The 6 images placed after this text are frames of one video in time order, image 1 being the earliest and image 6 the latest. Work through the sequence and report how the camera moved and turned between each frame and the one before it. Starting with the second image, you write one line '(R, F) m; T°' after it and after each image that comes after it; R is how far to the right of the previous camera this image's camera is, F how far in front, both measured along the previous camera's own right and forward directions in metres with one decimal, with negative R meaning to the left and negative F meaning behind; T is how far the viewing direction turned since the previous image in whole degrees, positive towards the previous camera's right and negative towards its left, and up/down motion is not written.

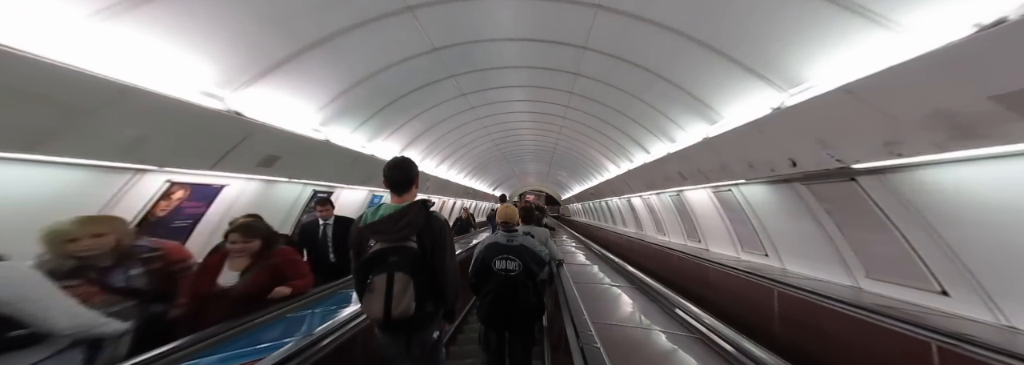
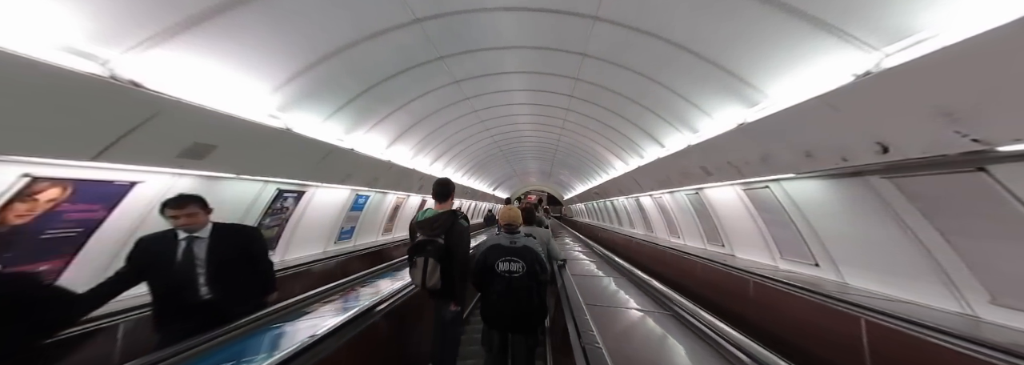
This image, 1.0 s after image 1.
(+0.1, +0.5) m; 0°
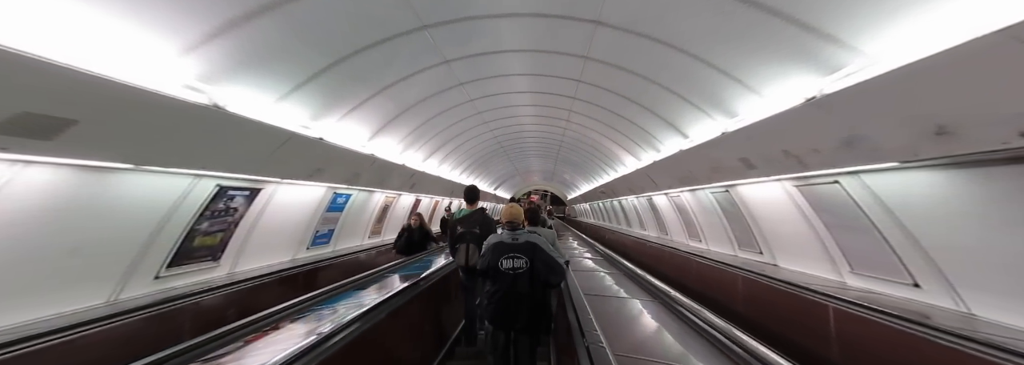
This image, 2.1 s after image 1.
(+0.1, +0.7) m; -1°
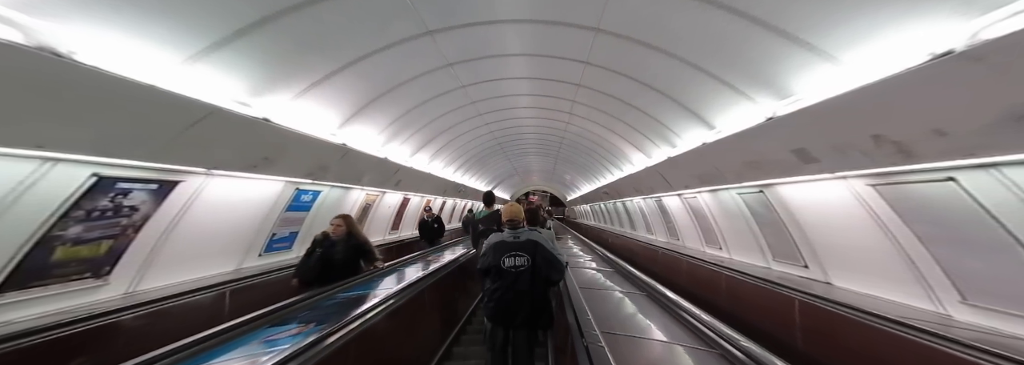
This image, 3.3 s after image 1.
(+0.1, +0.7) m; 0°
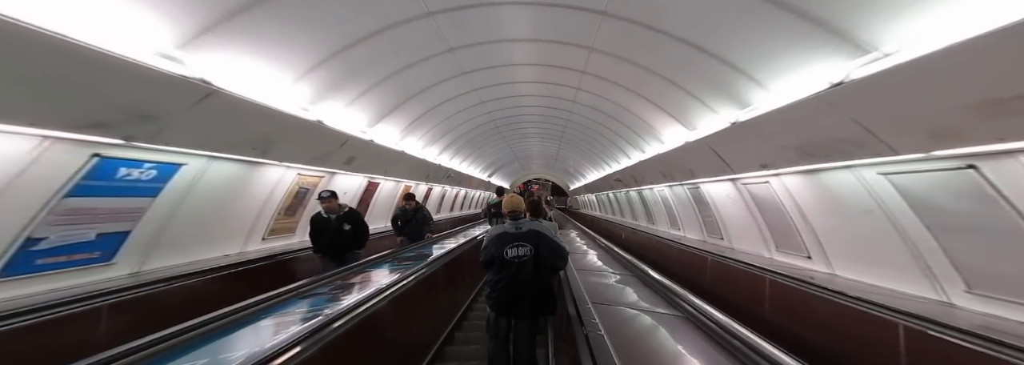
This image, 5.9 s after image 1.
(+0.2, +1.8) m; 0°
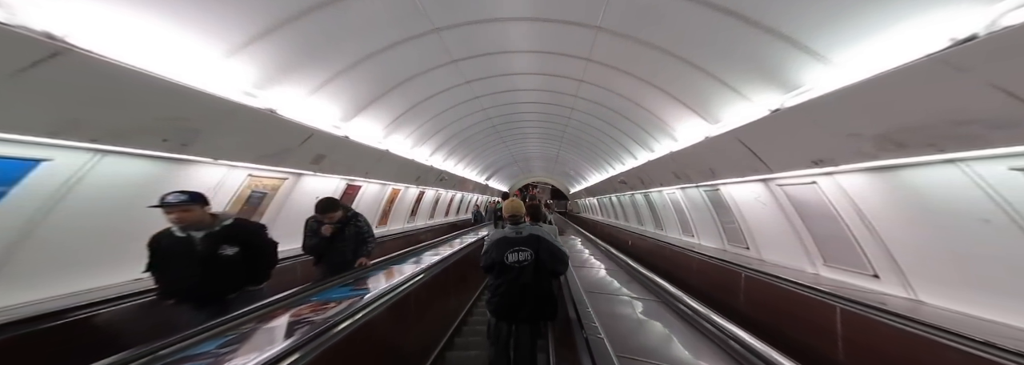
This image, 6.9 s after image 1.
(+0.1, +0.8) m; 0°
